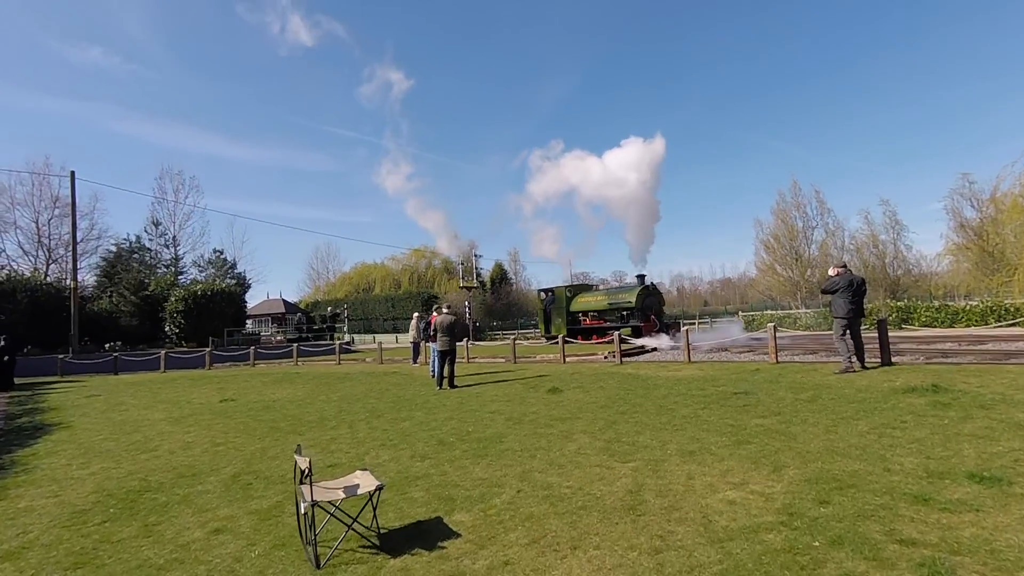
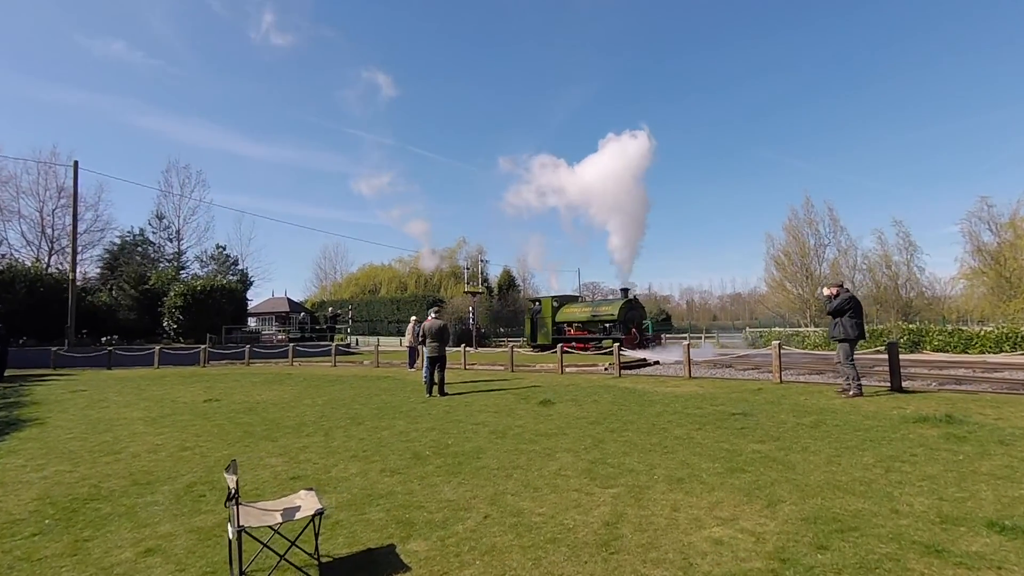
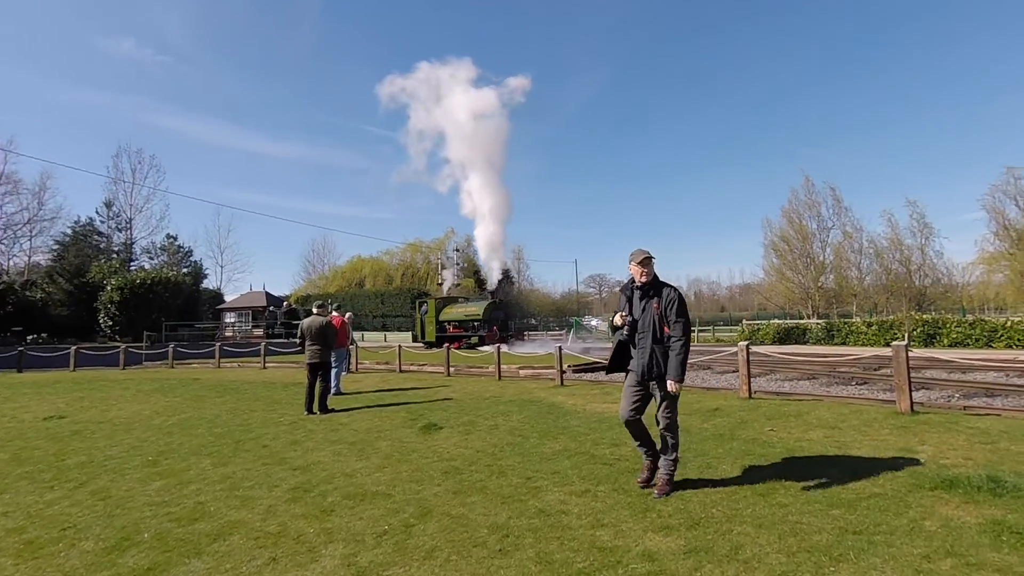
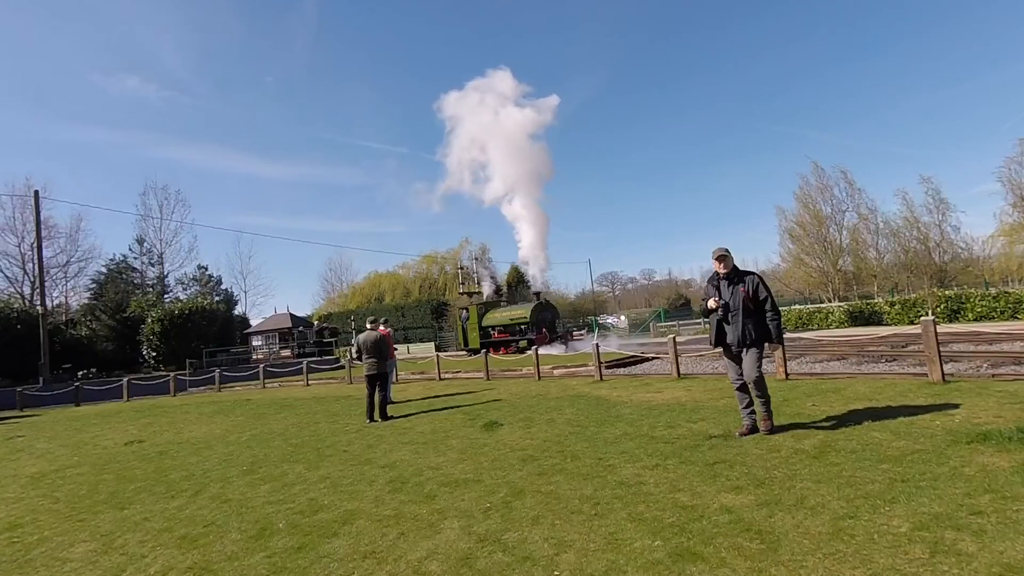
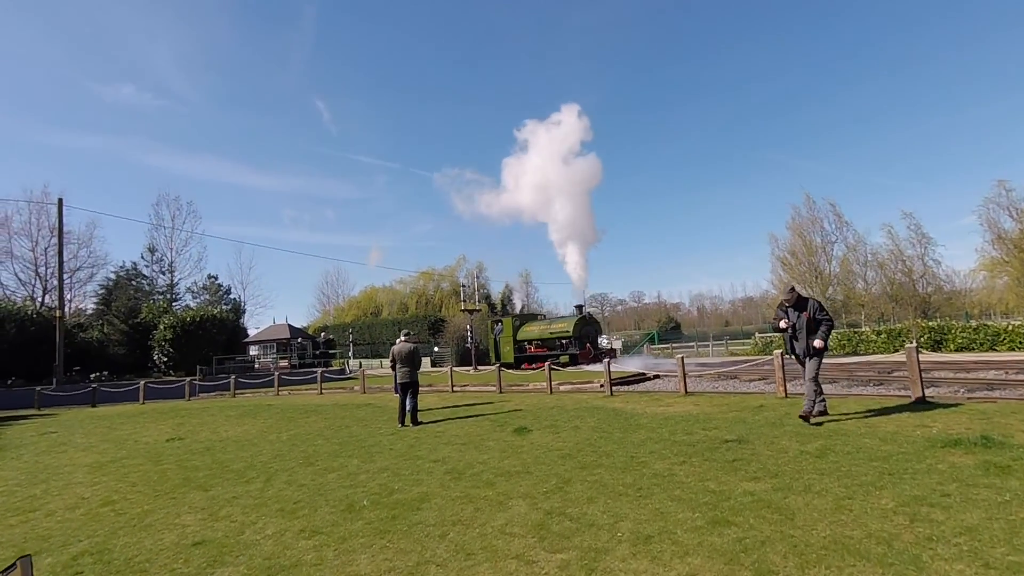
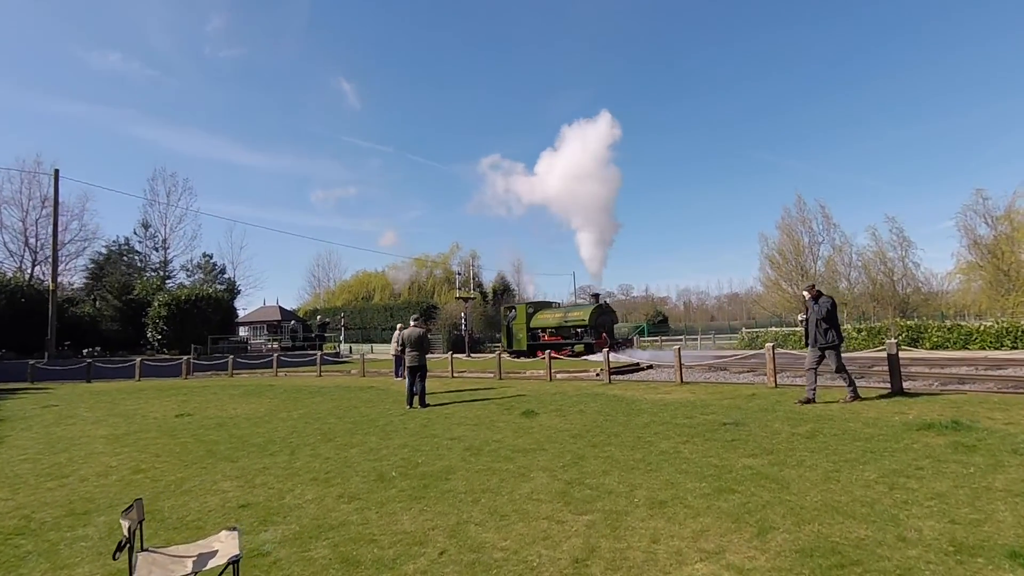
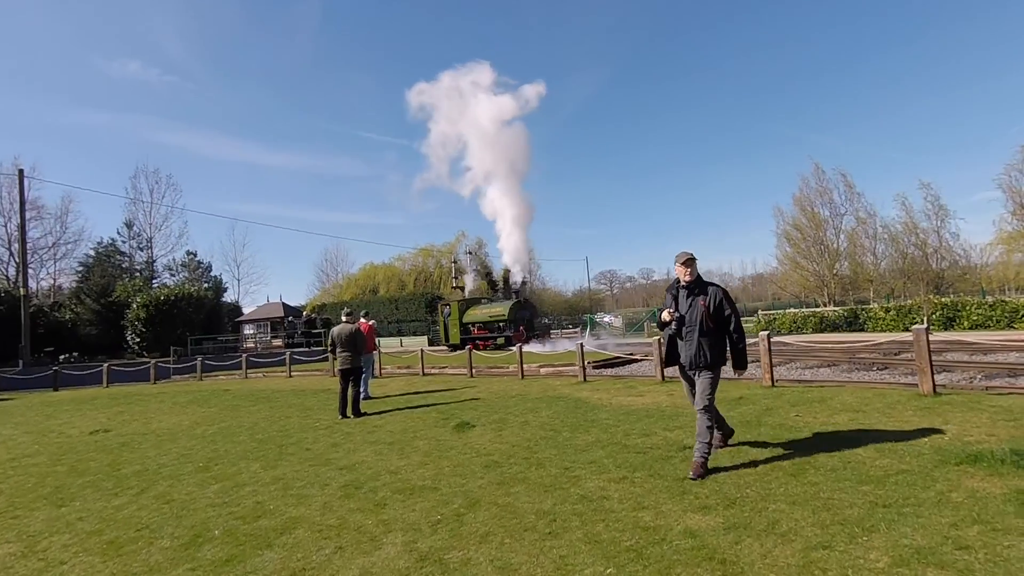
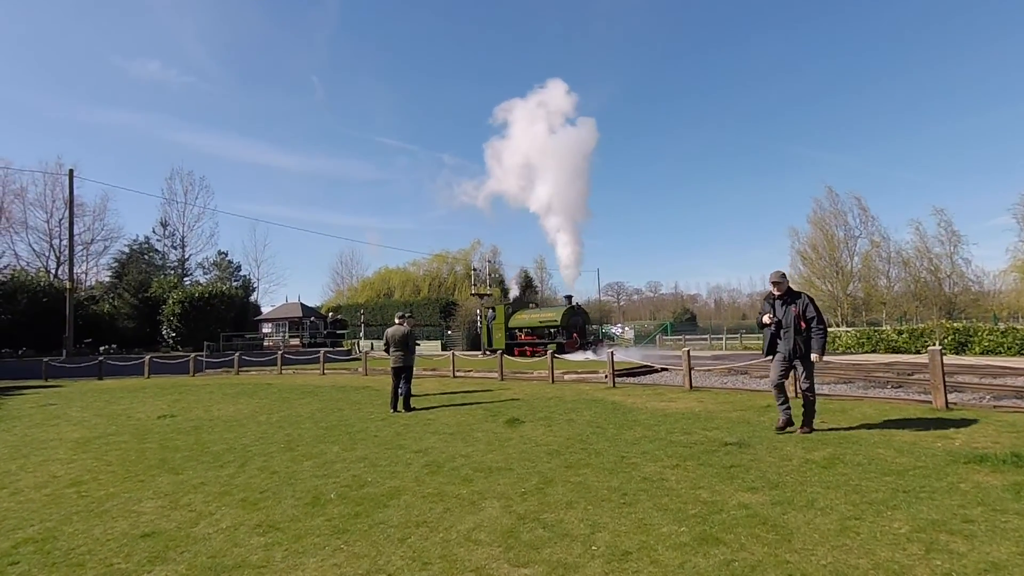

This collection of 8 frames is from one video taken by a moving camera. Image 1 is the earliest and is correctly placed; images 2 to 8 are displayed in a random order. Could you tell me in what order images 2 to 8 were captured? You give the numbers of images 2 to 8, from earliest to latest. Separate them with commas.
2, 6, 5, 8, 4, 7, 3
